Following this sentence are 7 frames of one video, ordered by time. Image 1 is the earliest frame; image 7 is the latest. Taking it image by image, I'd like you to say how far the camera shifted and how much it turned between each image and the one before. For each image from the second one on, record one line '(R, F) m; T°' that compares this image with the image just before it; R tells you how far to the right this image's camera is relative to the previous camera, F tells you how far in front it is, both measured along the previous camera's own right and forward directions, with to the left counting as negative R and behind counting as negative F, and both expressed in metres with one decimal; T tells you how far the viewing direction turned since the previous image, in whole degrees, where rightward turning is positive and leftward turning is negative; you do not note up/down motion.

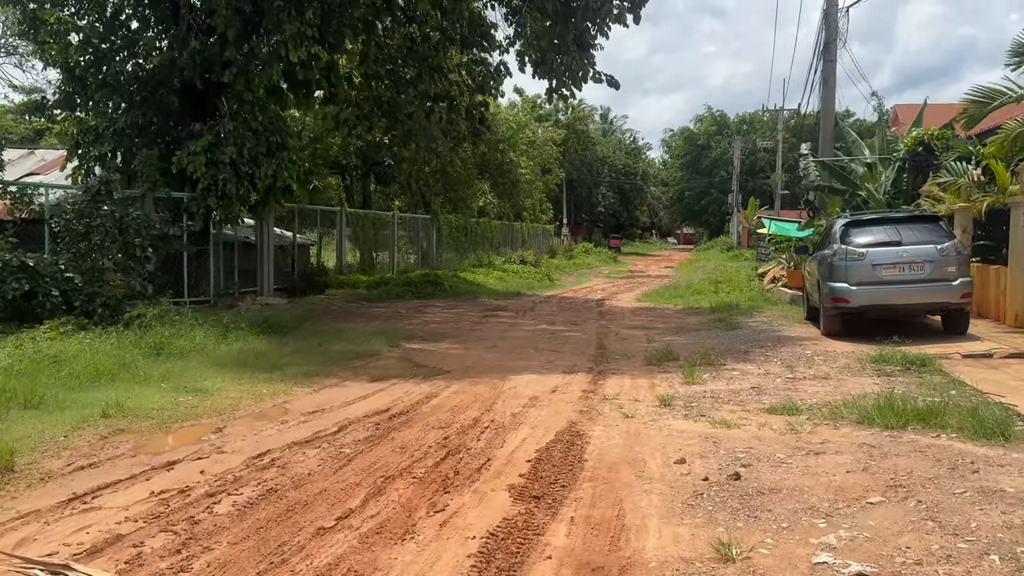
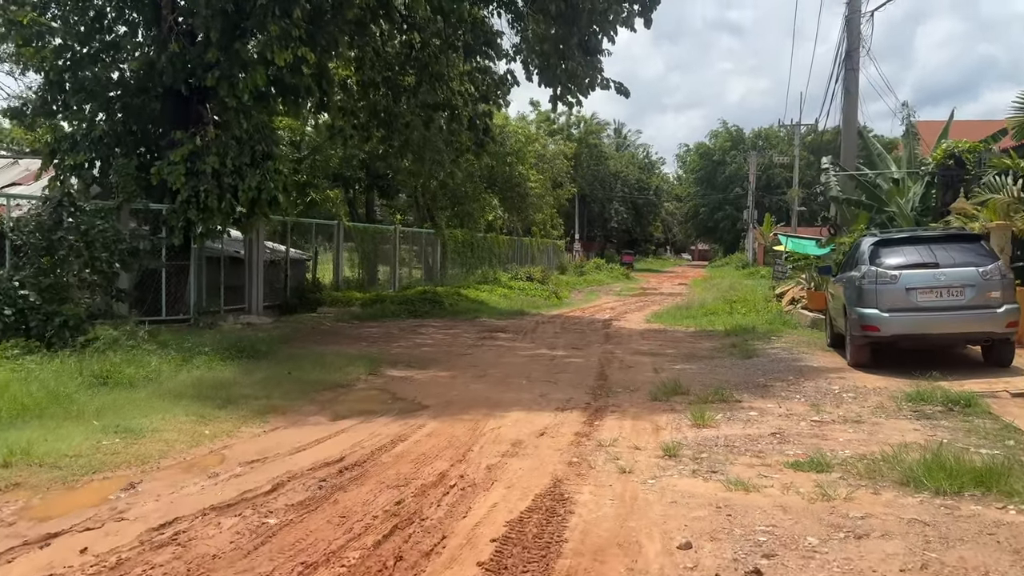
(+0.2, +0.9) m; -1°
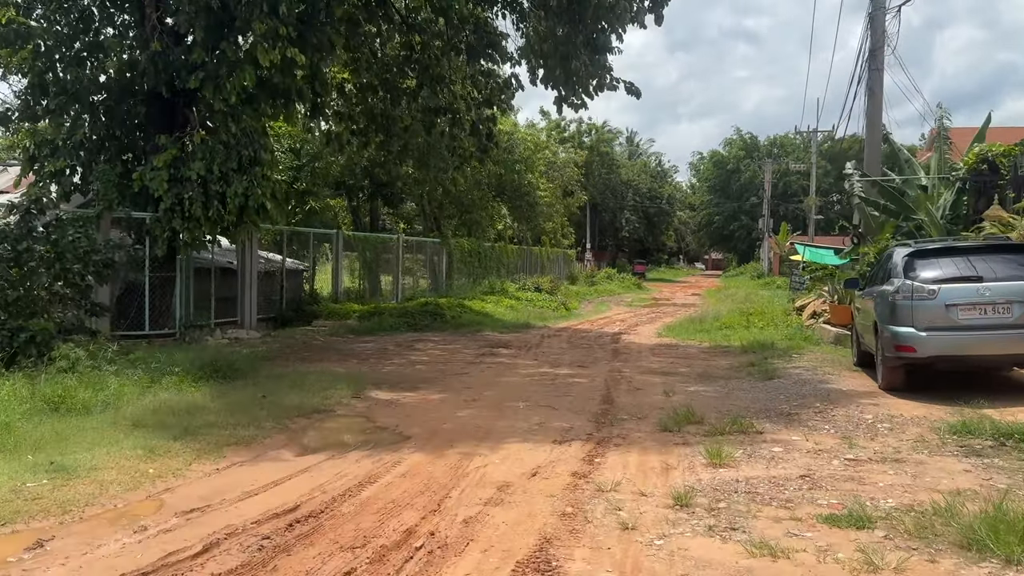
(+0.2, +0.7) m; -1°
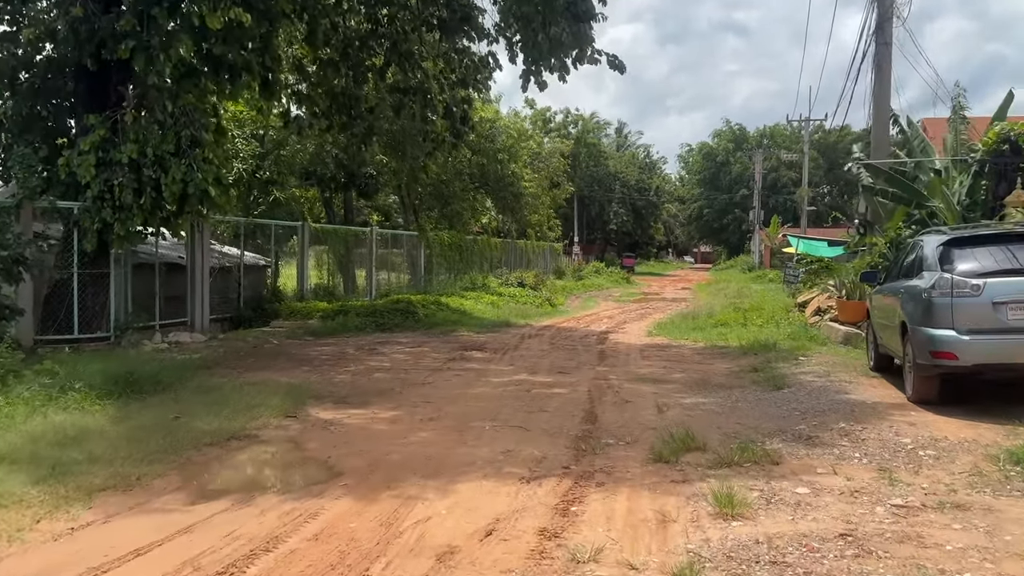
(+0.2, +1.2) m; +1°
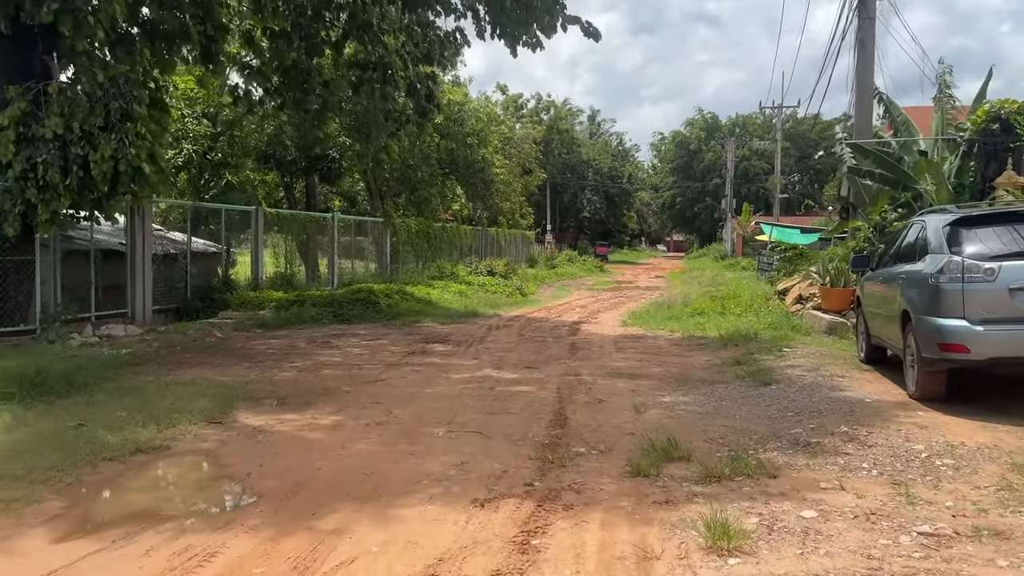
(+0.1, +0.8) m; +2°
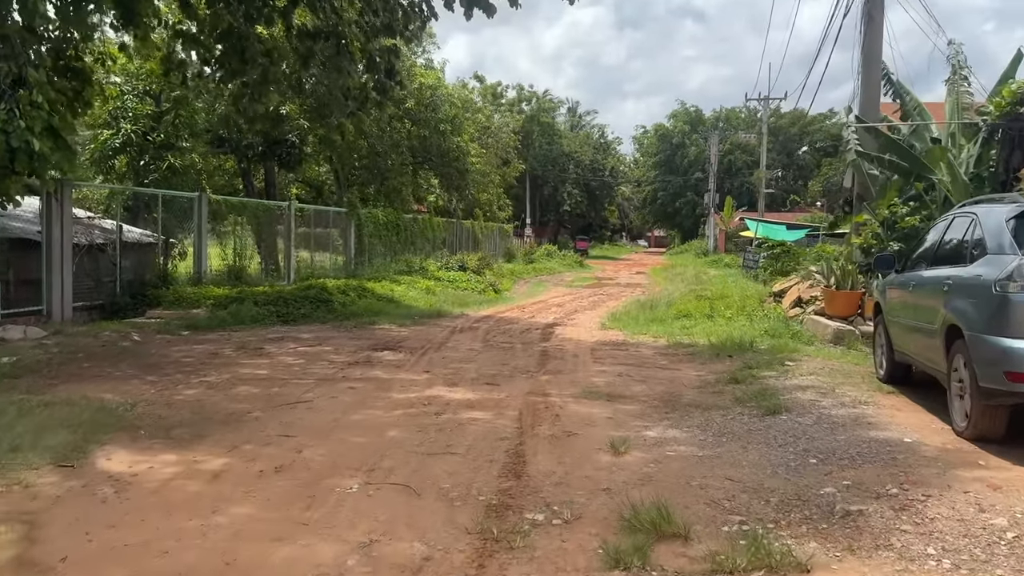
(+0.2, +1.3) m; +1°
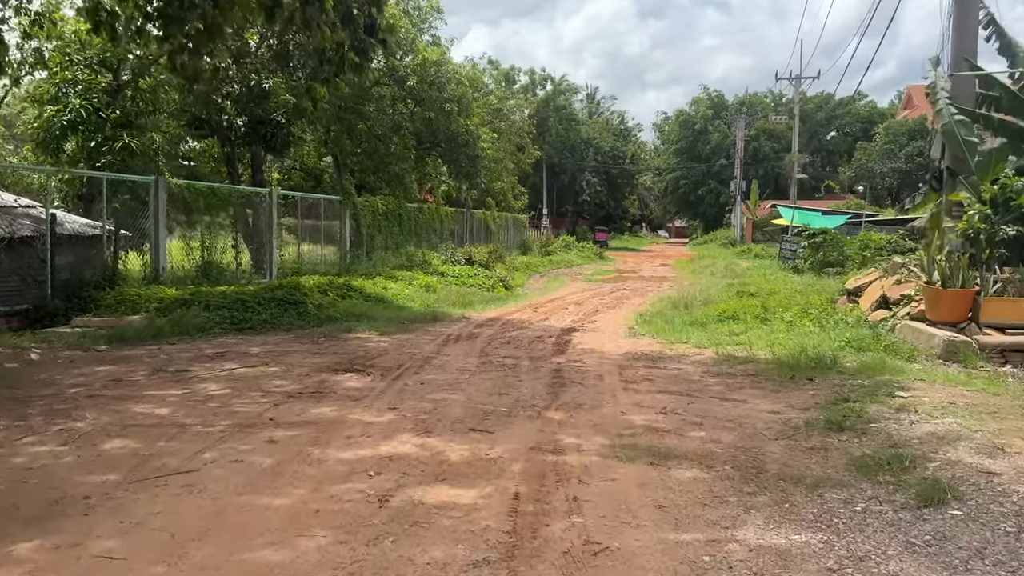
(+0.1, +2.1) m; -1°
